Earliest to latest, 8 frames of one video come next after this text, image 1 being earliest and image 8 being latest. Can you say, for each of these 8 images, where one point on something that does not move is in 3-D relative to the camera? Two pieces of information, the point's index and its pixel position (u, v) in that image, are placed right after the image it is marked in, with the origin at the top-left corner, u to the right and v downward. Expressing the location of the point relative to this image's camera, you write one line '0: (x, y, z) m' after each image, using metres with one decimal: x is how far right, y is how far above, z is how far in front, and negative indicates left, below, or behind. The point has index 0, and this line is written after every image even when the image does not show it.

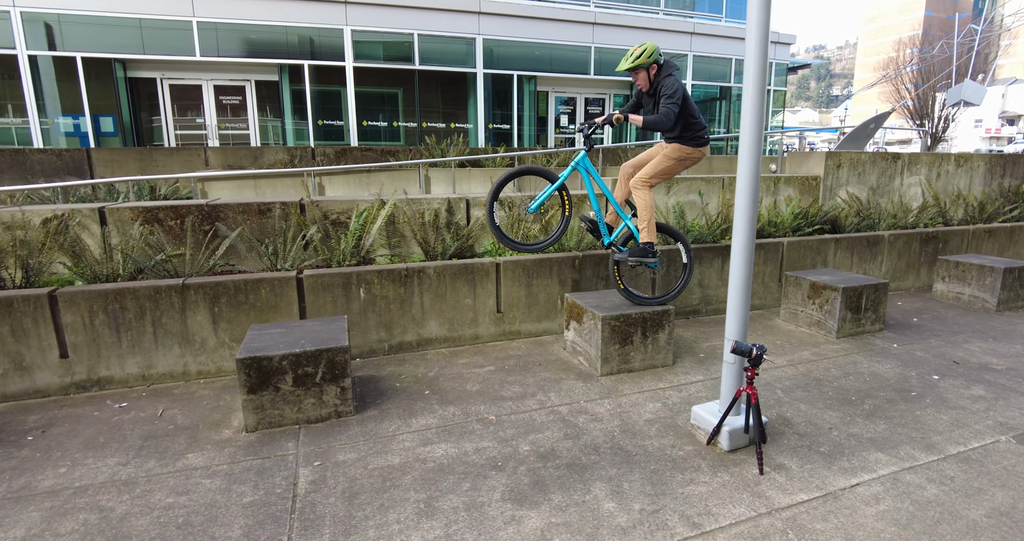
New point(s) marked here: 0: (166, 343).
0: (-2.6, -0.5, +4.2) m
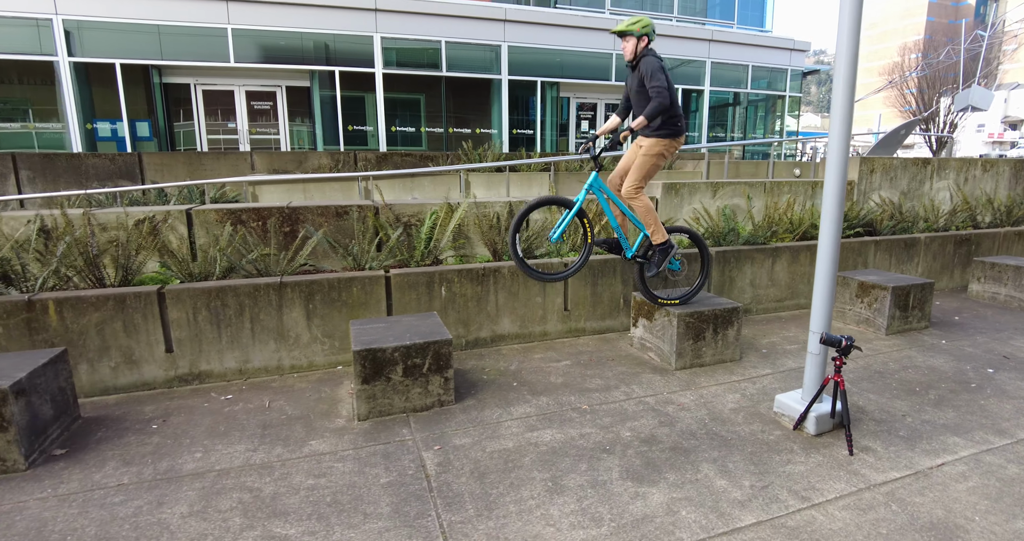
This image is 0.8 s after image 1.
0: (-1.9, -0.5, +4.4) m
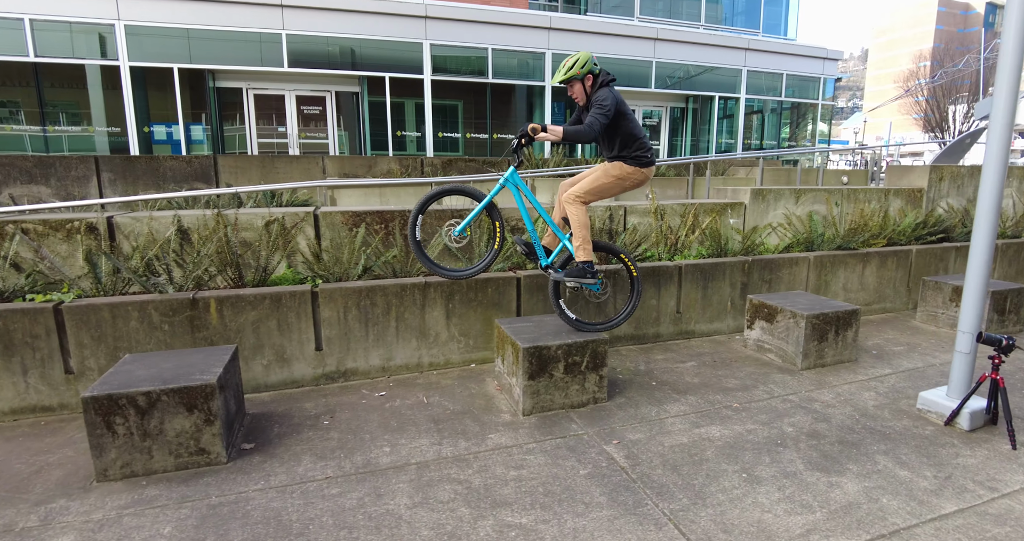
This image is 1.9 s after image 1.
0: (-0.9, -0.5, +4.6) m
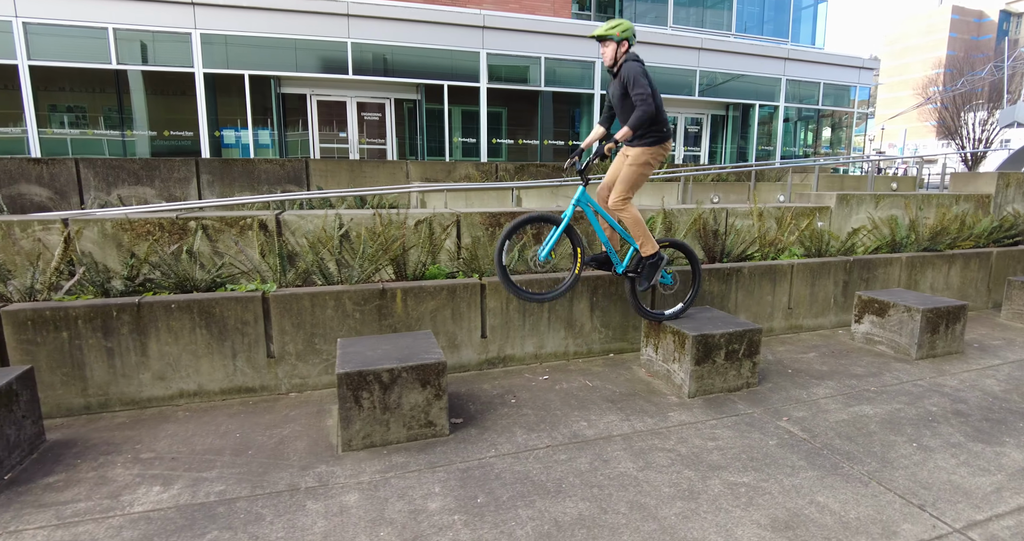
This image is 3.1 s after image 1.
0: (+0.4, -0.5, +5.0) m
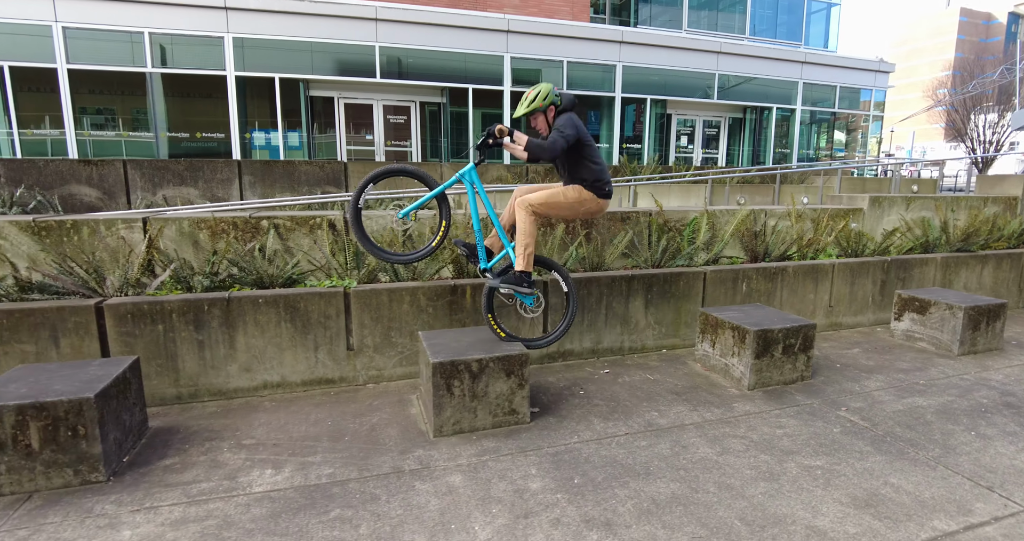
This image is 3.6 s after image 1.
0: (+0.9, -0.5, +5.2) m
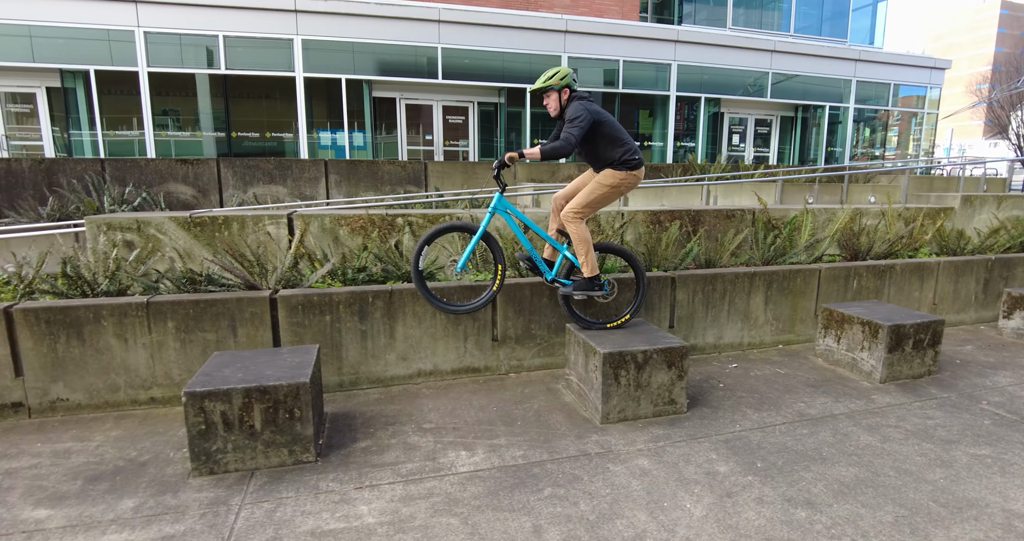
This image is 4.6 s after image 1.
0: (+2.1, -0.5, +5.4) m
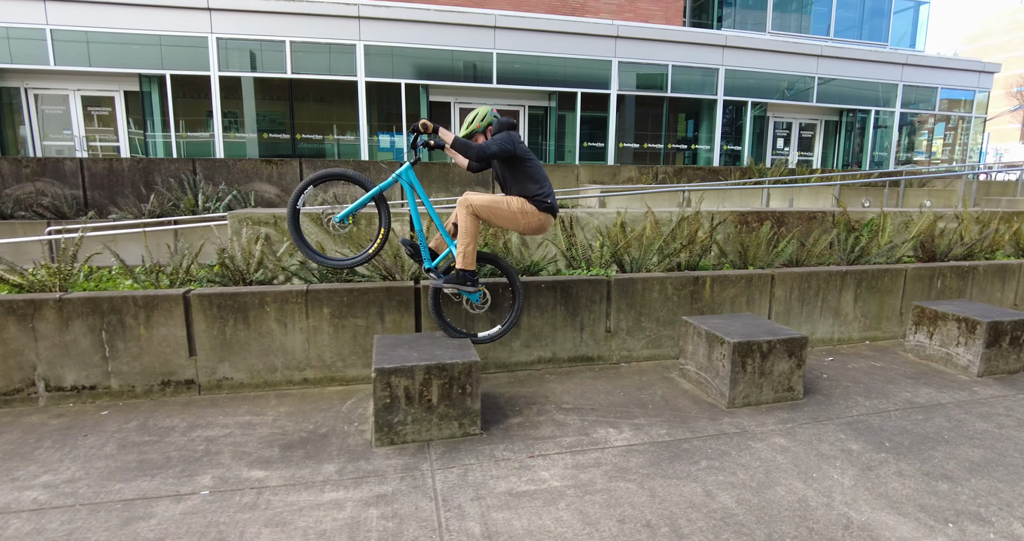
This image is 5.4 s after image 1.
0: (+3.2, -0.4, +5.7) m
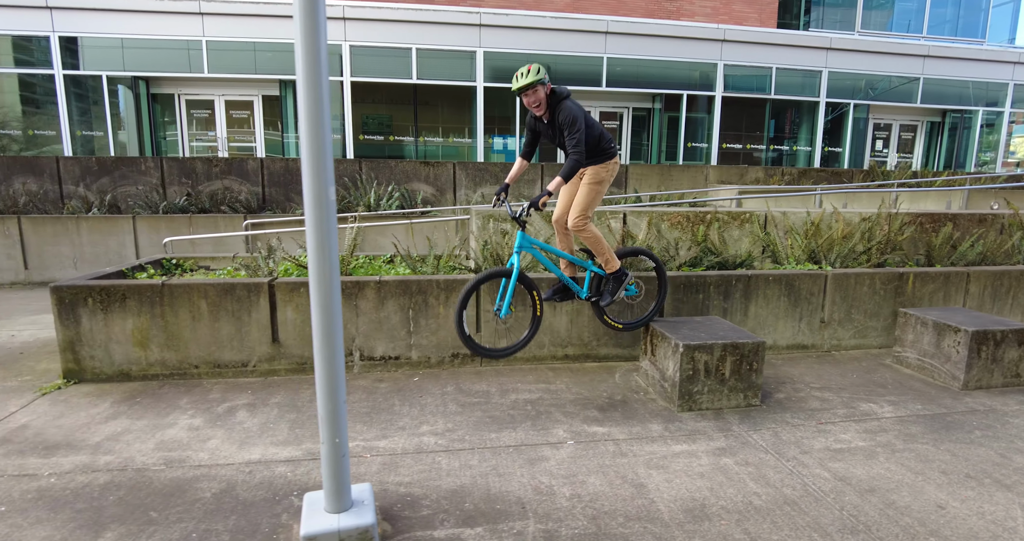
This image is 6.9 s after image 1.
0: (+5.4, -0.4, +6.0) m
